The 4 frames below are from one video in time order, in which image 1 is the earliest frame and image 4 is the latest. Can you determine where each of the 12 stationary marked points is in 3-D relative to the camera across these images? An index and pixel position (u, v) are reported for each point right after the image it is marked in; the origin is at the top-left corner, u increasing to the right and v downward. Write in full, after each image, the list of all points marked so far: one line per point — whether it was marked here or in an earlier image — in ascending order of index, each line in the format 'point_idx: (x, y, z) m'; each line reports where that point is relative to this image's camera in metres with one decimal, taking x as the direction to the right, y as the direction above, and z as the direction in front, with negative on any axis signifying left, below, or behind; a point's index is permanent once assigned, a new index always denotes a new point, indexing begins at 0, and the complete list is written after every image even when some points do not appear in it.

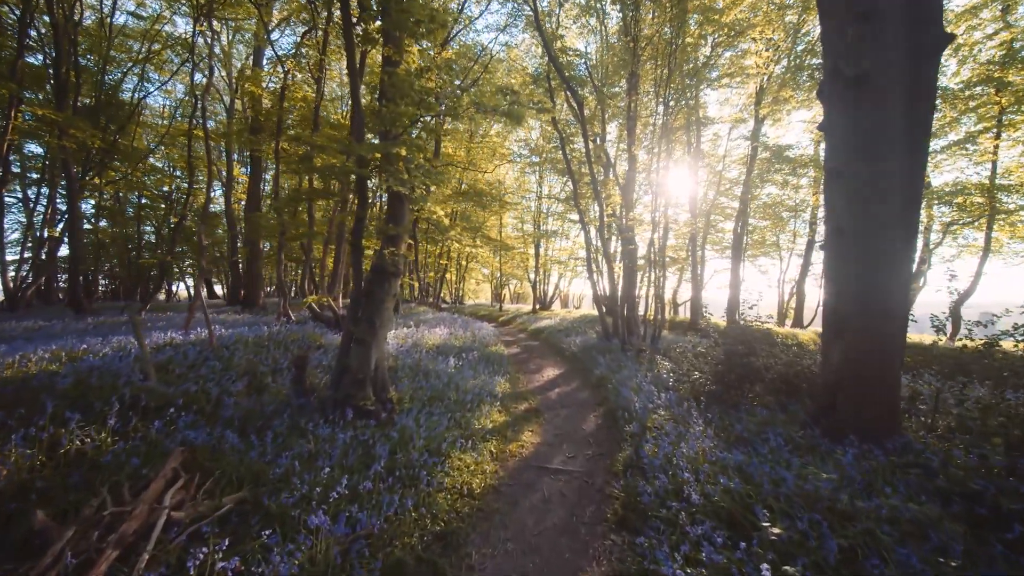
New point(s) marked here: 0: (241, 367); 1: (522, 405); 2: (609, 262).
0: (-4.6, -1.4, +7.1) m
1: (+0.2, -2.5, +8.9) m
2: (+4.2, +1.1, +18.2) m
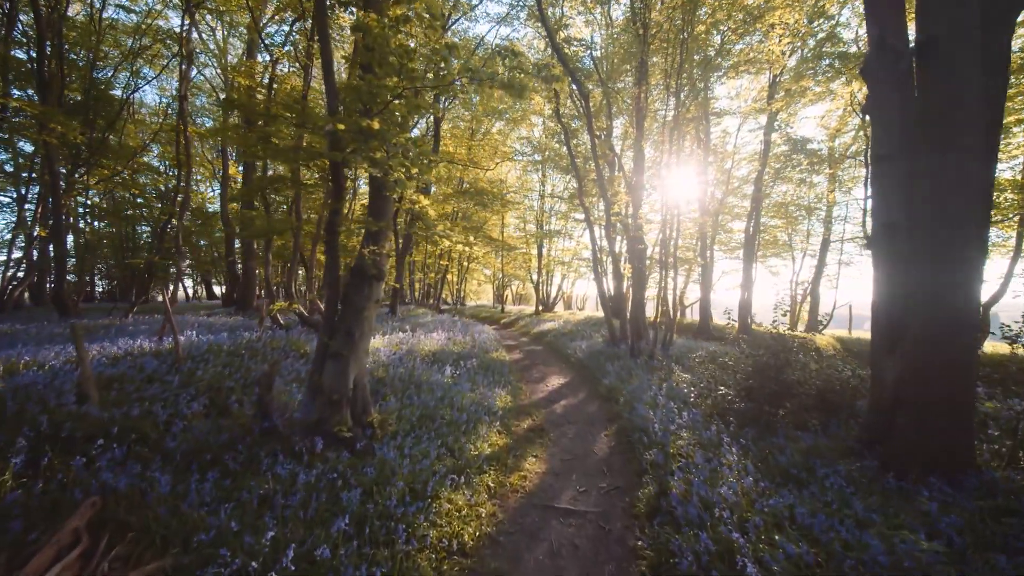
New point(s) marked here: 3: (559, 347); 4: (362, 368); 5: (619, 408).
0: (-4.6, -1.4, +6.2) m
1: (+0.2, -2.6, +7.9) m
2: (+4.3, +1.0, +17.2) m
3: (+2.0, -2.5, +17.6) m
4: (-2.1, -1.1, +5.7) m
5: (+2.3, -2.6, +8.9) m
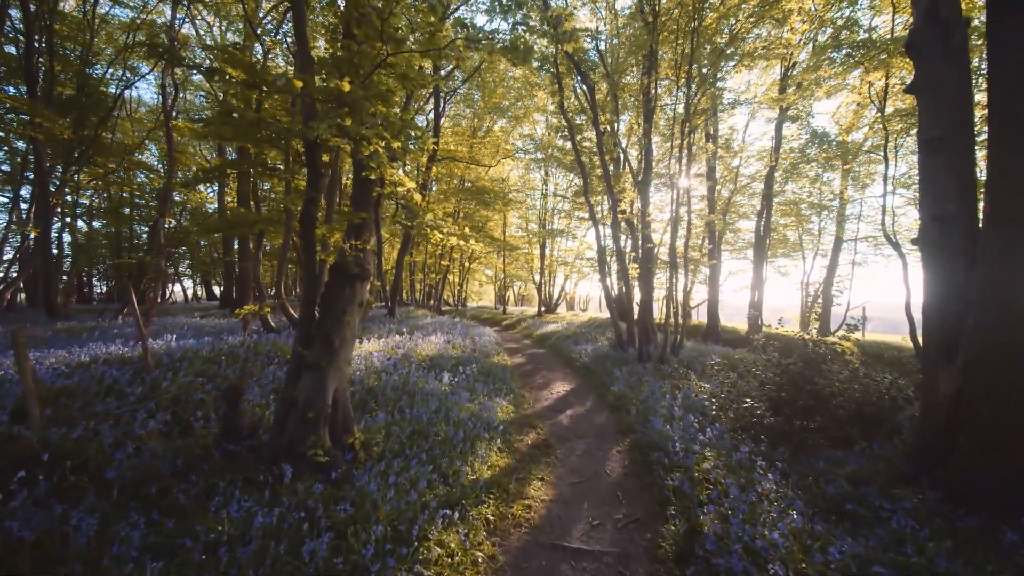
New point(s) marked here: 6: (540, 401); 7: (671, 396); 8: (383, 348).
0: (-4.6, -1.4, +5.5) m
1: (+0.3, -2.6, +7.2) m
2: (+4.4, +1.0, +16.5) m
3: (+2.1, -2.5, +16.9) m
4: (-2.1, -1.1, +5.0) m
5: (+2.3, -2.6, +8.1) m
6: (+0.7, -2.8, +10.0) m
7: (+3.3, -2.2, +8.6) m
8: (-3.5, -1.6, +11.3) m
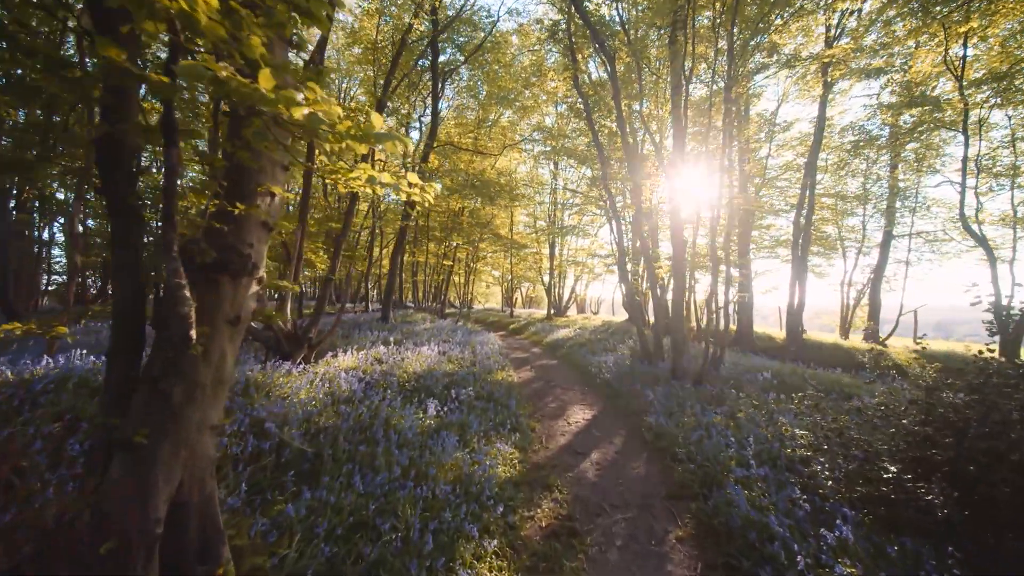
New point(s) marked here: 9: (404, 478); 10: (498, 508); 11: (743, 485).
0: (-4.6, -1.5, +3.2) m
1: (+0.3, -2.6, +4.8) m
2: (+4.7, +0.9, +14.1) m
3: (+2.4, -2.6, +14.5) m
4: (-2.0, -1.1, +2.7) m
5: (+2.4, -2.6, +5.7) m
6: (+0.8, -2.8, +7.7) m
7: (+3.4, -2.3, +6.2) m
8: (-3.4, -1.7, +9.0) m
9: (-1.2, -2.1, +4.6) m
10: (-0.2, -2.4, +4.5) m
11: (+2.8, -2.4, +5.0) m
